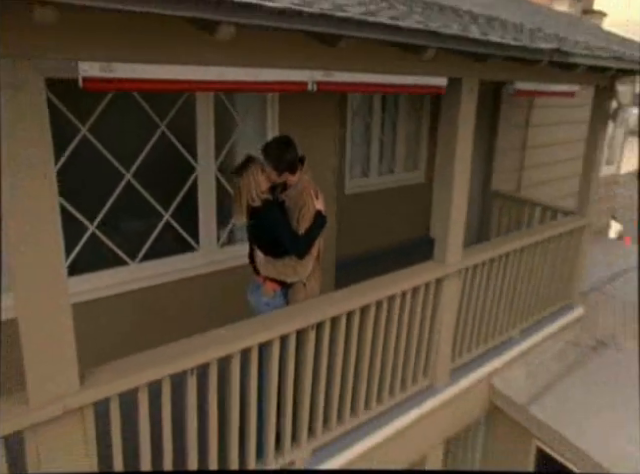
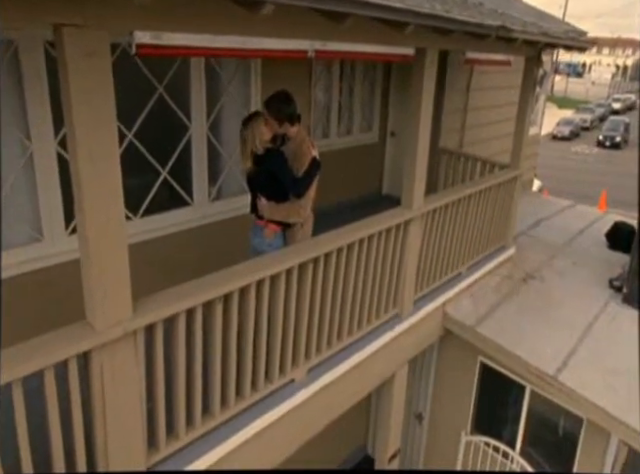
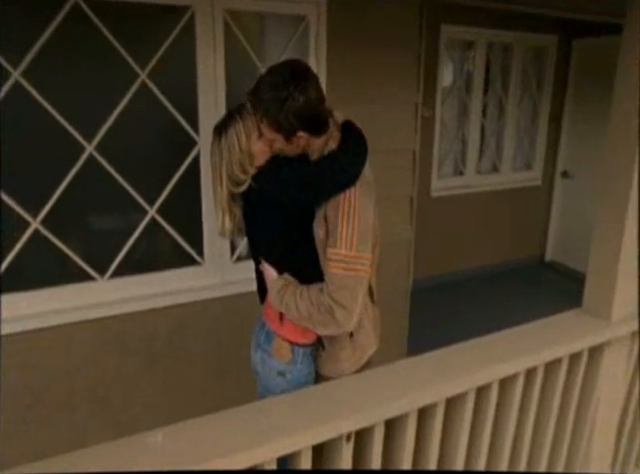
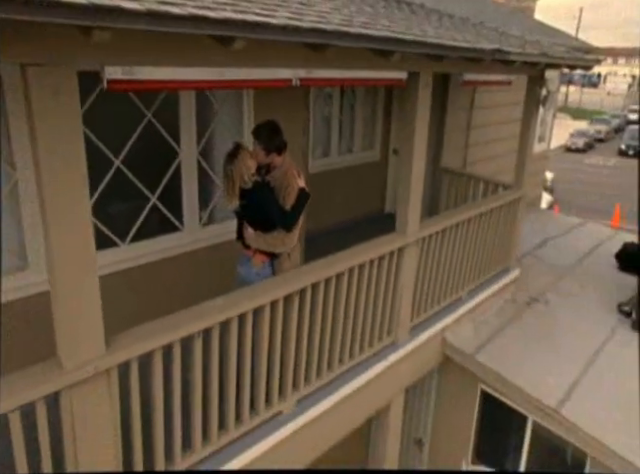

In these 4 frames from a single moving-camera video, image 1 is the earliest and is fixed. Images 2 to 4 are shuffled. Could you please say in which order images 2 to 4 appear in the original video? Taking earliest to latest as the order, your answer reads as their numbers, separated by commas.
4, 2, 3
